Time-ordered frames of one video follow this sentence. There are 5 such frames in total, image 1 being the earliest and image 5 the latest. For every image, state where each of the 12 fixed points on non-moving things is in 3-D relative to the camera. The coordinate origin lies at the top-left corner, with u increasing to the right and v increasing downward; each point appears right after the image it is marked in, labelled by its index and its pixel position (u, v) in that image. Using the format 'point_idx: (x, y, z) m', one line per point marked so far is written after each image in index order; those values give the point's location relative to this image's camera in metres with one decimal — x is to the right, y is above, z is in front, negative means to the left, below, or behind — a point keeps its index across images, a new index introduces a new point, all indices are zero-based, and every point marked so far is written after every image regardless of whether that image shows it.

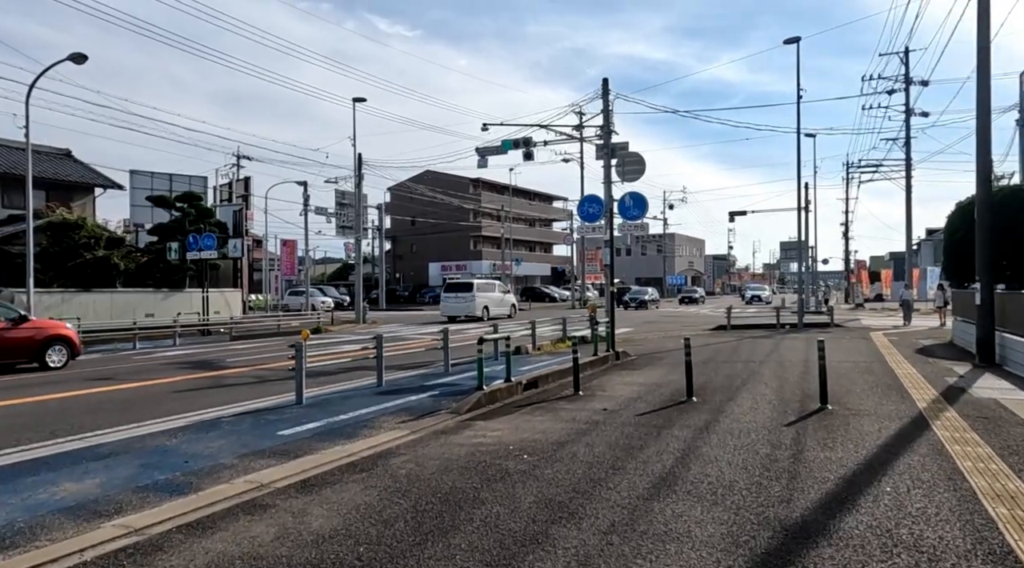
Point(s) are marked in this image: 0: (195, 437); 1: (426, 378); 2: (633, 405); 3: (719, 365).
0: (-3.5, -1.7, +9.0) m
1: (-1.6, -1.8, +15.0) m
2: (+1.7, -1.7, +11.3) m
3: (+4.4, -1.7, +17.1) m
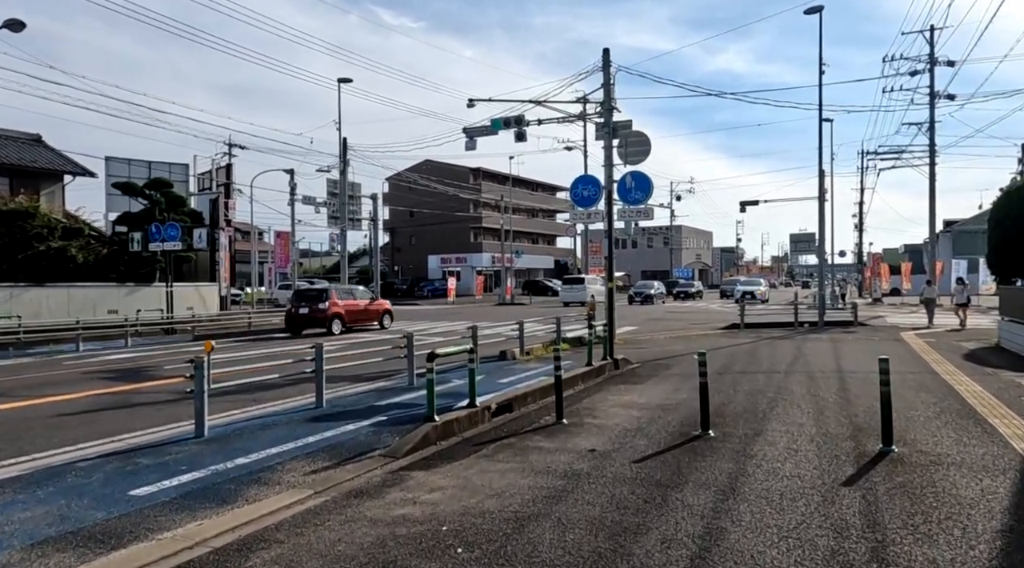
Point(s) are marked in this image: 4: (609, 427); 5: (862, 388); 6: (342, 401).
0: (-4.0, -1.7, +6.3) m
1: (-2.0, -1.7, +12.3) m
2: (+1.3, -1.7, +8.5) m
3: (+4.0, -1.7, +14.3) m
4: (+1.1, -1.7, +9.4) m
5: (+5.5, -1.6, +12.8) m
6: (-2.4, -1.7, +11.8) m
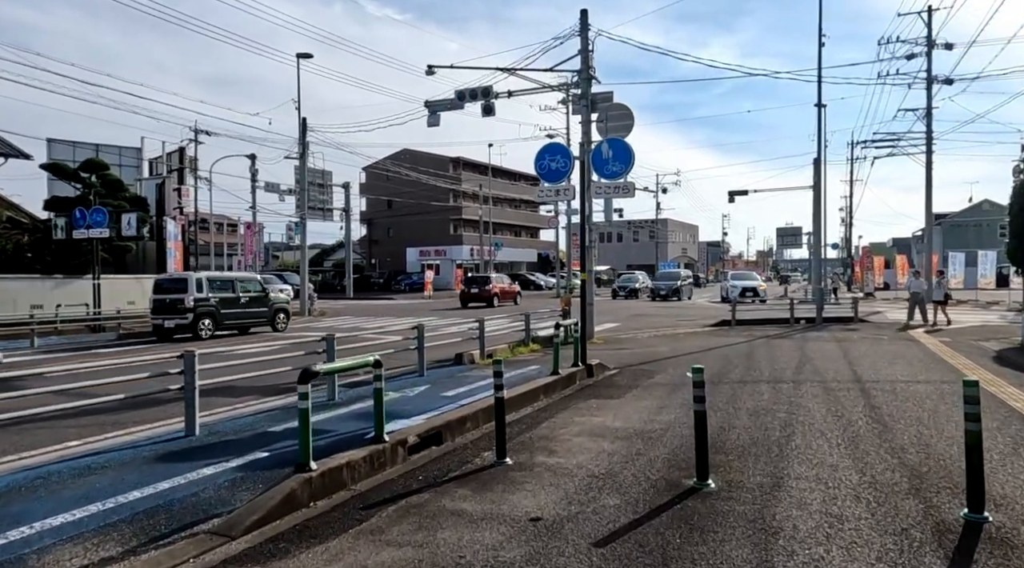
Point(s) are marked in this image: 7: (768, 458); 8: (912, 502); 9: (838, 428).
0: (-4.6, -1.6, +3.5) m
1: (-2.7, -1.6, +9.5) m
2: (+0.6, -1.6, +5.8) m
3: (+3.2, -1.5, +11.7) m
4: (+0.5, -1.6, +6.7) m
5: (+4.8, -1.5, +10.2) m
6: (-3.2, -1.6, +9.0) m
7: (+2.3, -1.5, +7.2) m
8: (+2.8, -1.5, +5.7) m
9: (+3.5, -1.5, +8.6) m
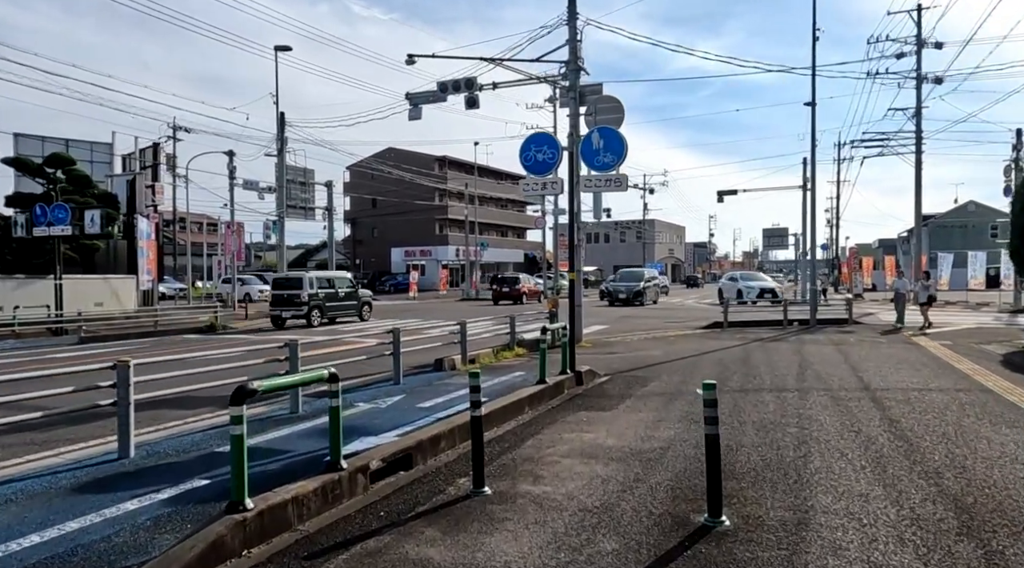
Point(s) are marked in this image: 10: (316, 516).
0: (-4.7, -1.6, +2.5) m
1: (-2.9, -1.6, +8.5) m
2: (+0.5, -1.6, +4.9) m
3: (+3.0, -1.5, +10.7) m
4: (+0.3, -1.6, +5.8) m
5: (+4.6, -1.5, +9.3) m
6: (-3.3, -1.6, +8.0) m
7: (+2.1, -1.5, +6.2) m
8: (+2.7, -1.5, +4.7) m
9: (+3.3, -1.5, +7.7) m
10: (-1.3, -1.5, +5.4) m
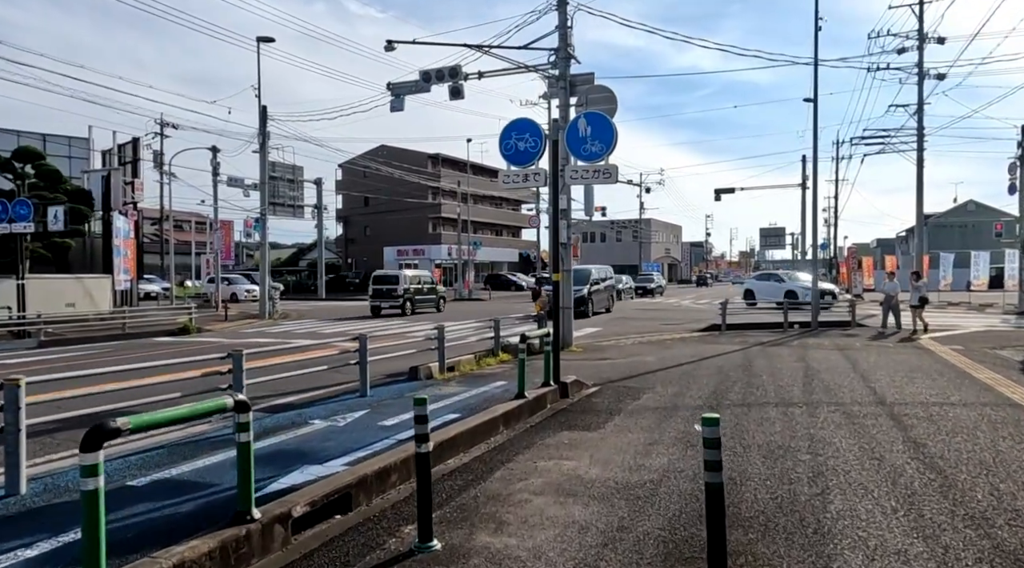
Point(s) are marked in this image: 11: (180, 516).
0: (-5.0, -1.6, +1.3) m
1: (-3.2, -1.6, +7.3) m
2: (+0.2, -1.6, +3.7) m
3: (+2.7, -1.6, +9.6) m
4: (0.0, -1.6, +4.6) m
5: (+4.3, -1.6, +8.1) m
6: (-3.6, -1.6, +6.8) m
7: (+1.8, -1.6, +5.0) m
8: (+2.4, -1.6, +3.6) m
9: (+3.0, -1.6, +6.5) m
10: (-1.6, -1.6, +4.2) m
11: (-2.3, -1.6, +5.6) m
